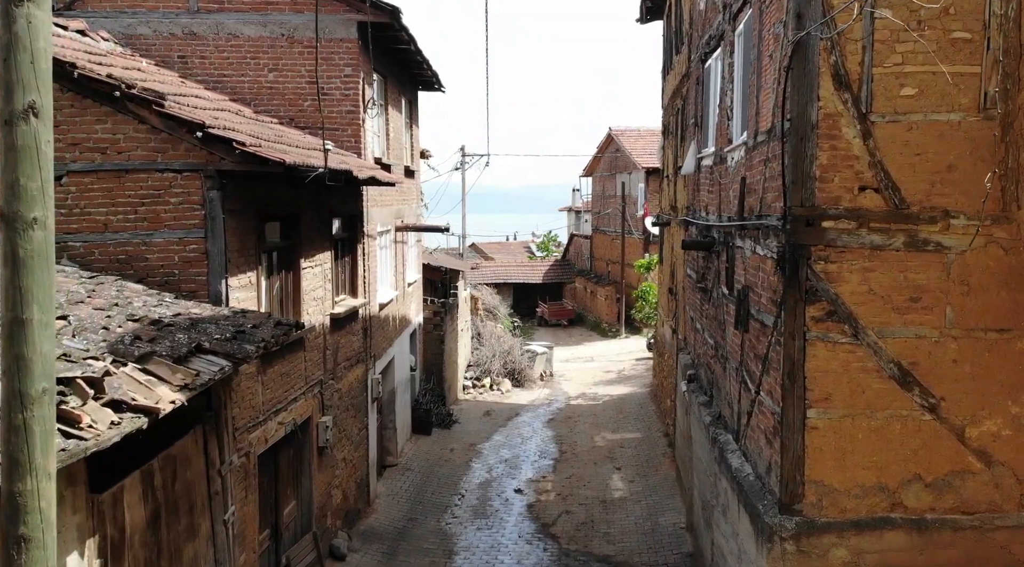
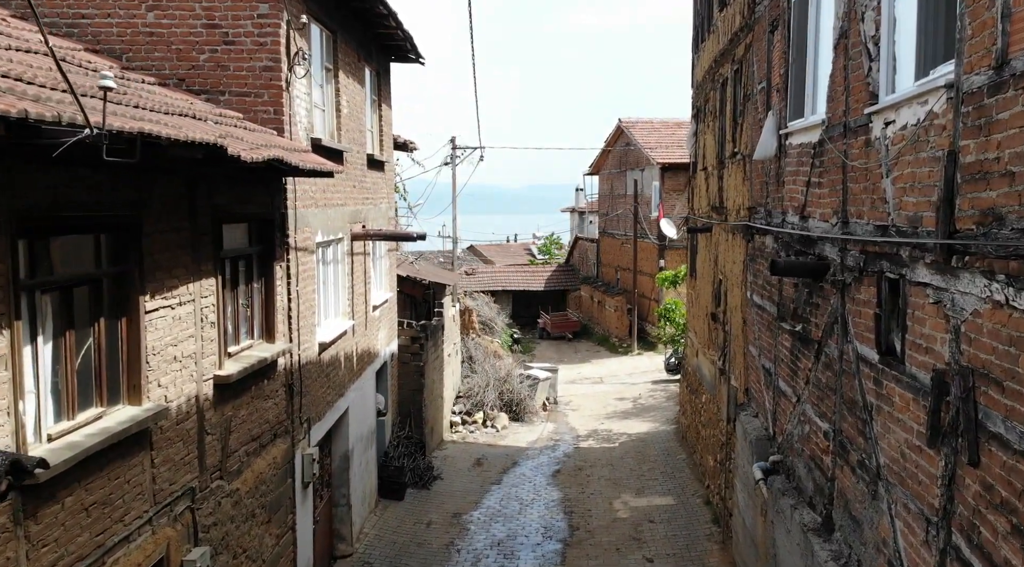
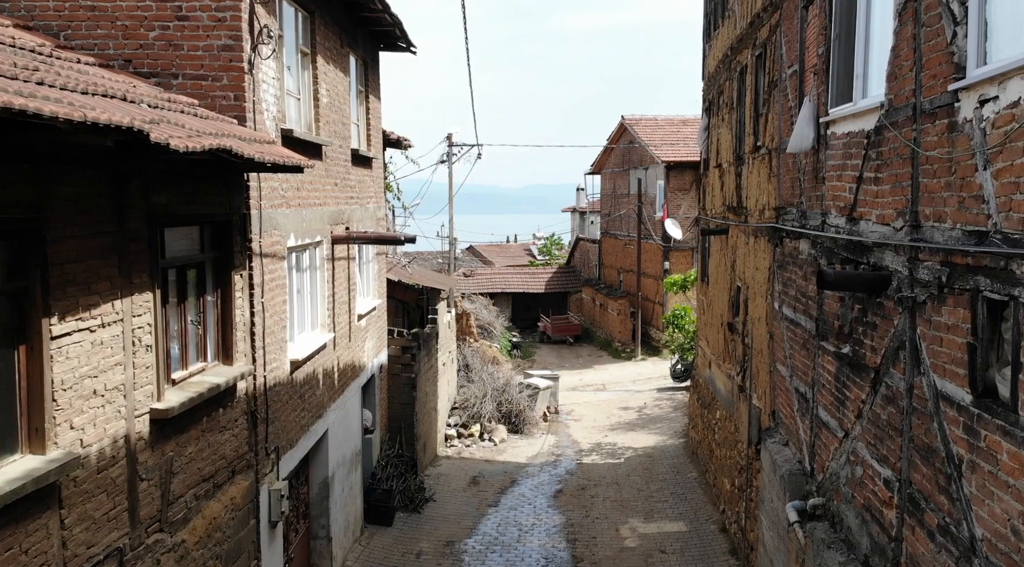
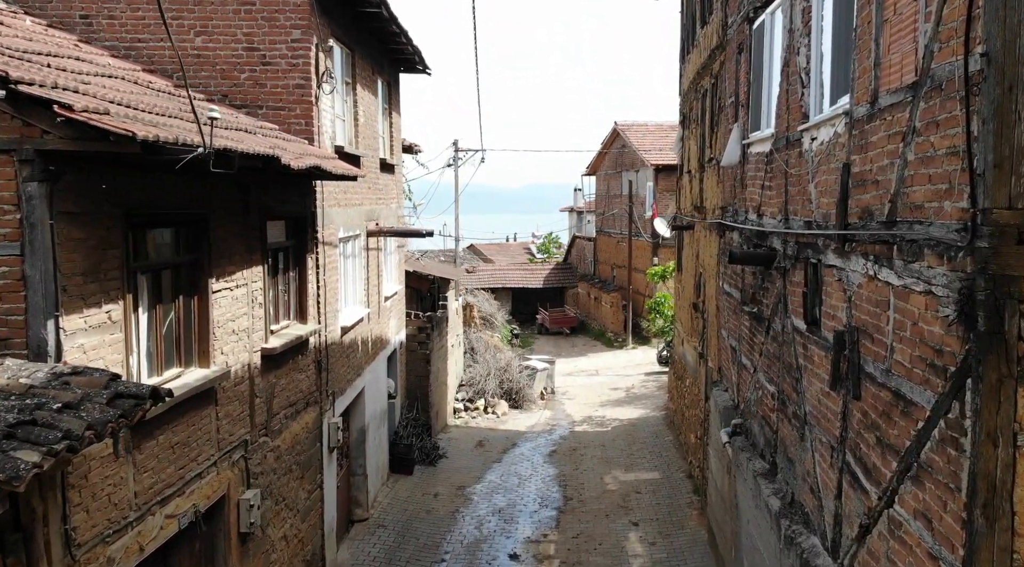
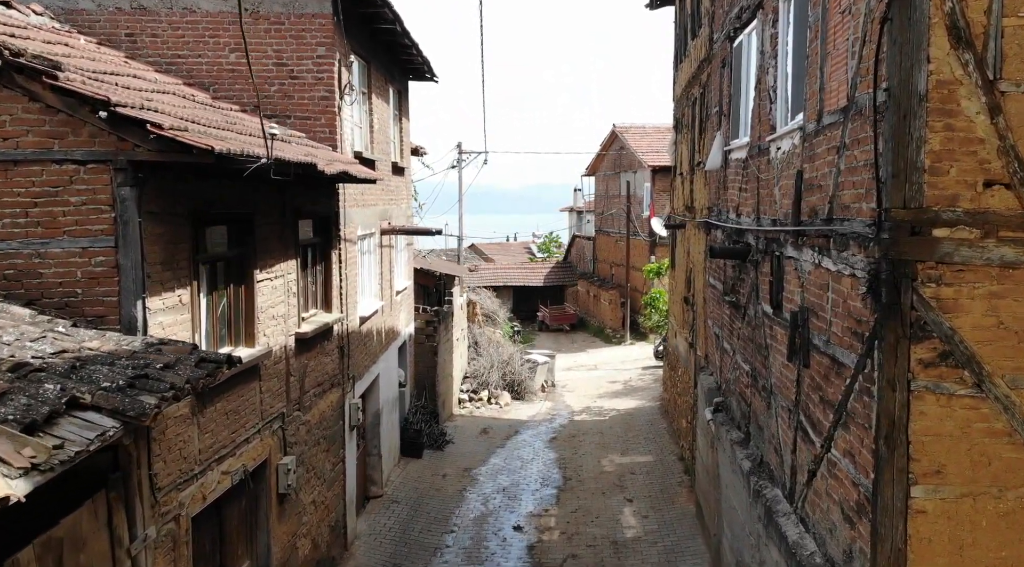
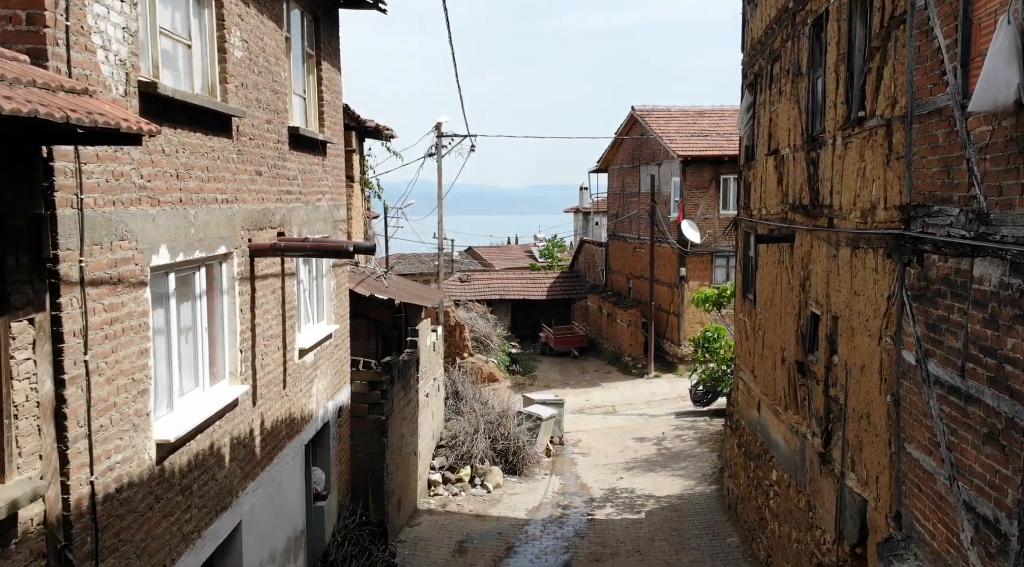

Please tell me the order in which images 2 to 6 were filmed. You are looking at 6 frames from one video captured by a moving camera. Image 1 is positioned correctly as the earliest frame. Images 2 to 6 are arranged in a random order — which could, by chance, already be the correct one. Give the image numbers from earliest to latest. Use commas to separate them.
5, 4, 2, 3, 6
